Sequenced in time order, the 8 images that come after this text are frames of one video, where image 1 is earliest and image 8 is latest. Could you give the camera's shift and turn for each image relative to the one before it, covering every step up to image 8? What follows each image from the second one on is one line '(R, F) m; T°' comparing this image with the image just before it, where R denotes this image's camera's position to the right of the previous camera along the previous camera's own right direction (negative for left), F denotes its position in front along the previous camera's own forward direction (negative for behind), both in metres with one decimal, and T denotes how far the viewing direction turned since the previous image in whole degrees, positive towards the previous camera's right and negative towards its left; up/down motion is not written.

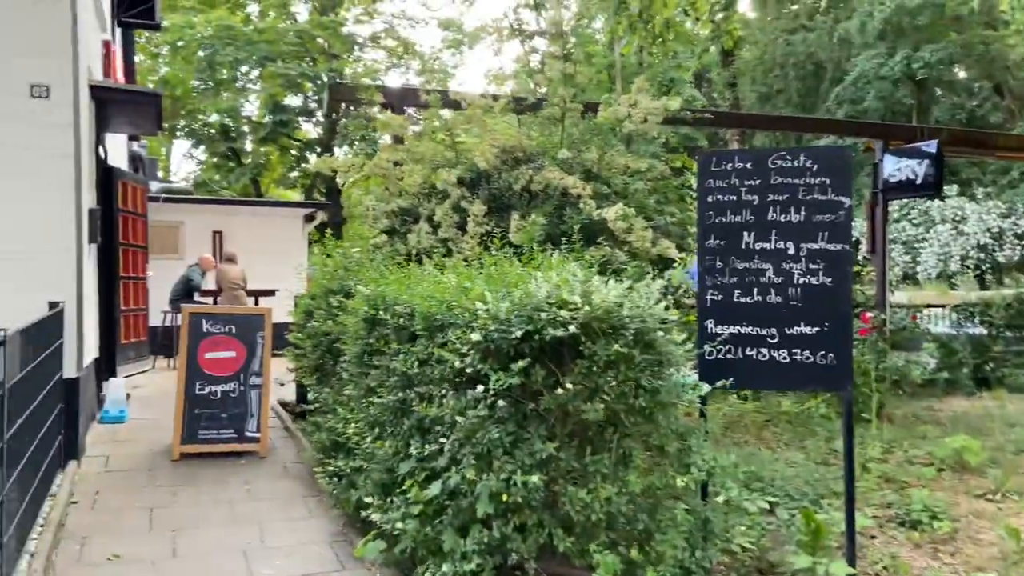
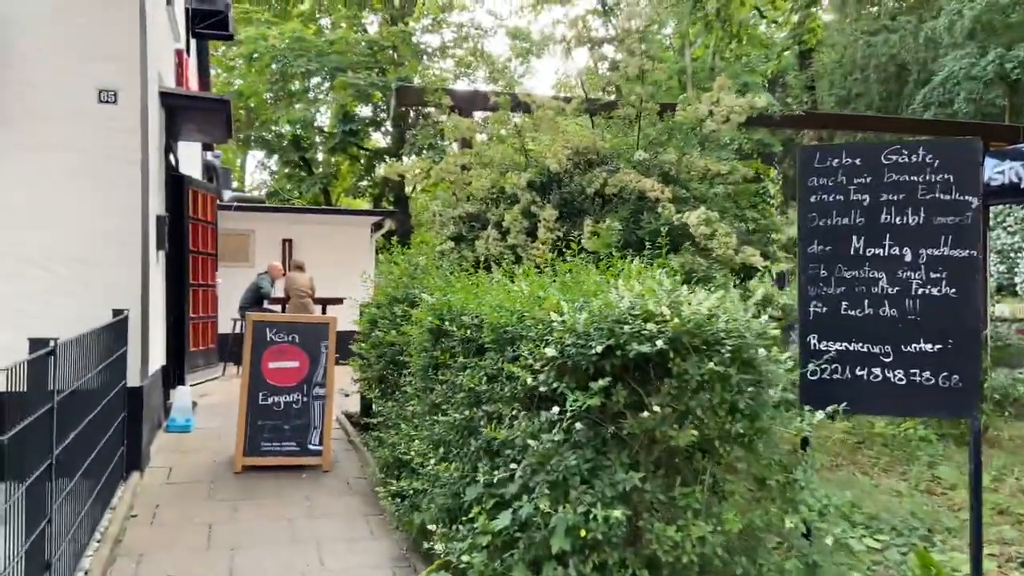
(-0.1, +0.4) m; -5°
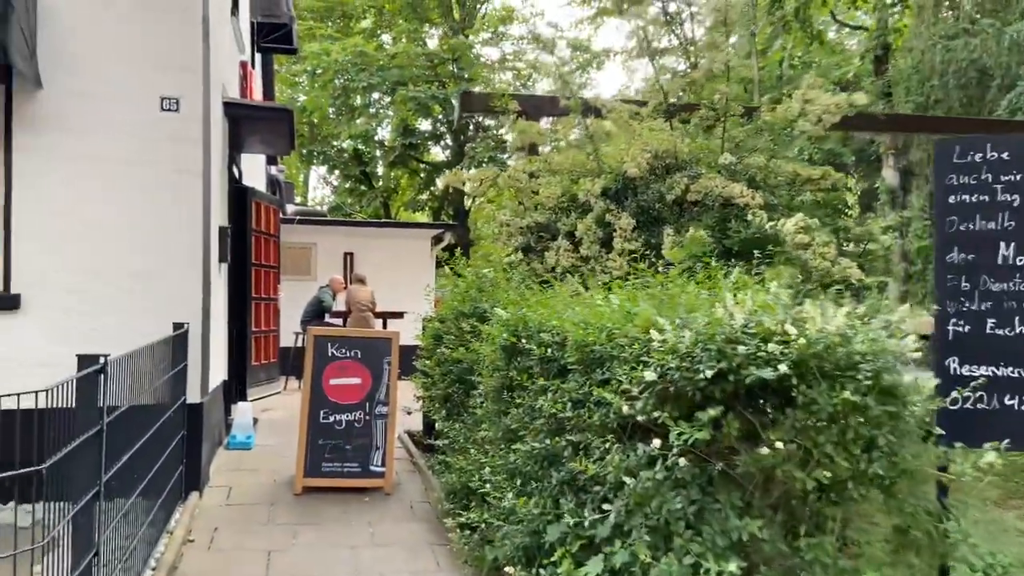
(-0.2, +0.5) m; -4°
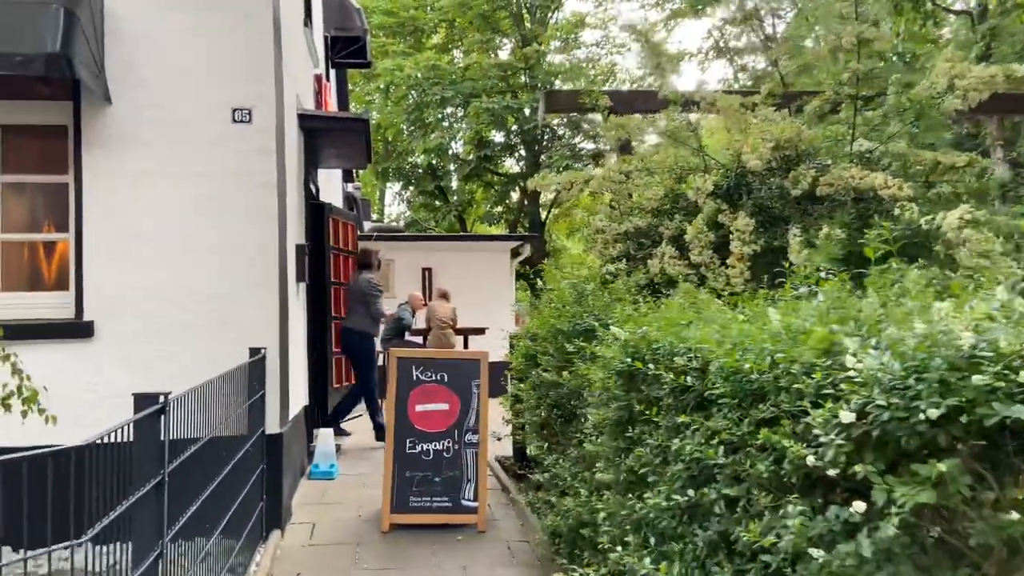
(-0.2, +0.7) m; -5°
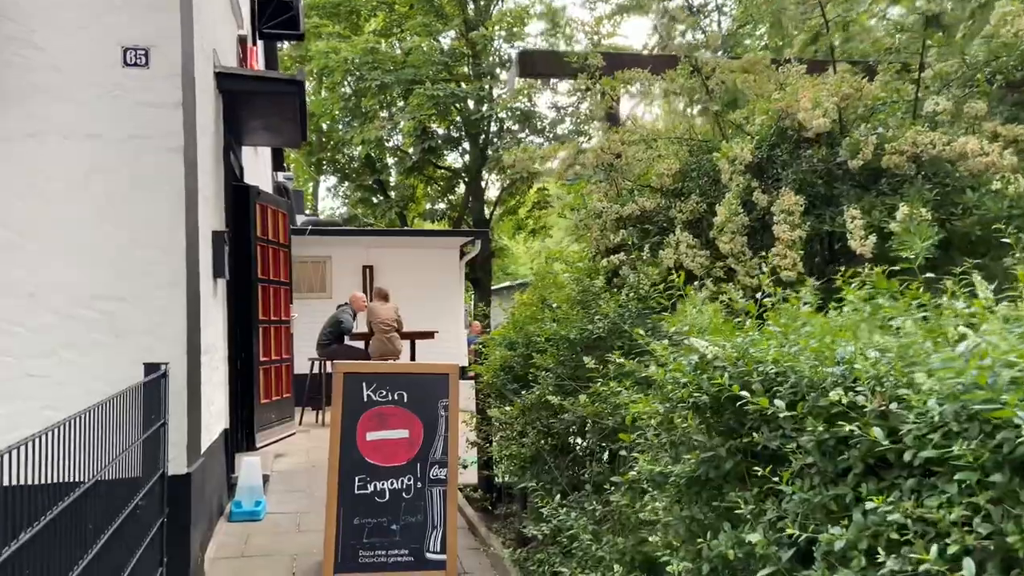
(-0.3, +1.5) m; +5°
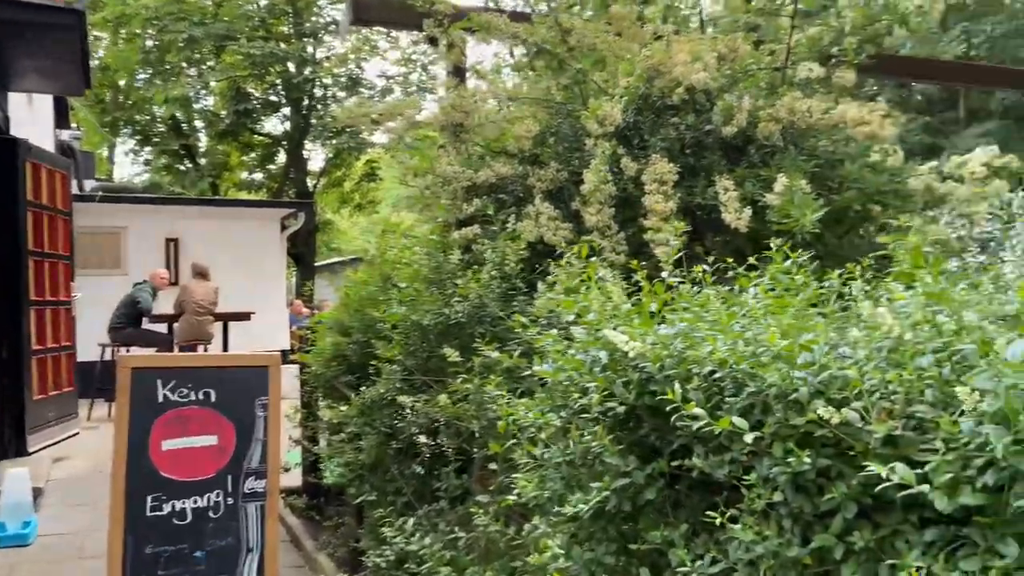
(-0.1, +0.8) m; +13°
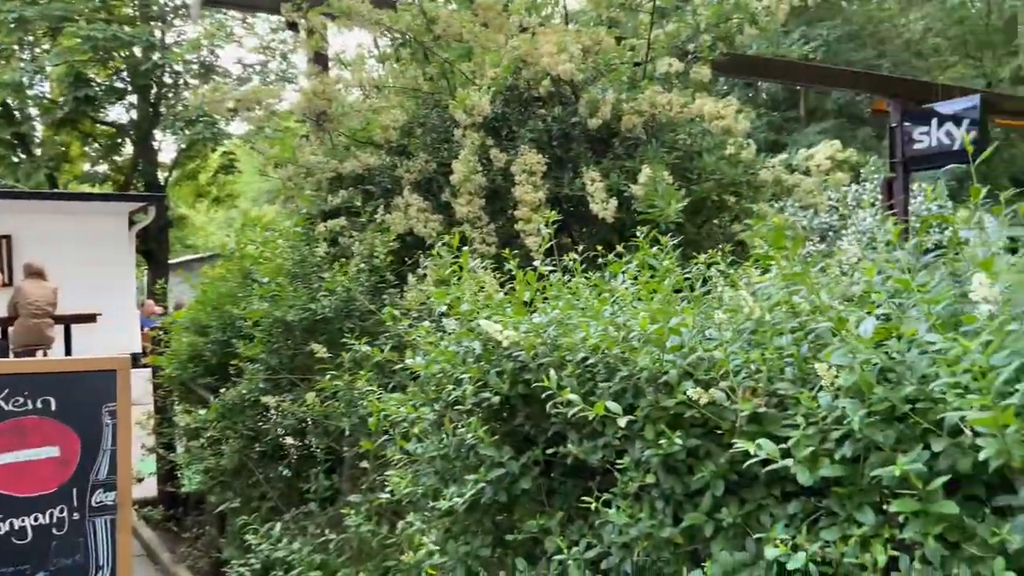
(0.0, +0.1) m; +9°
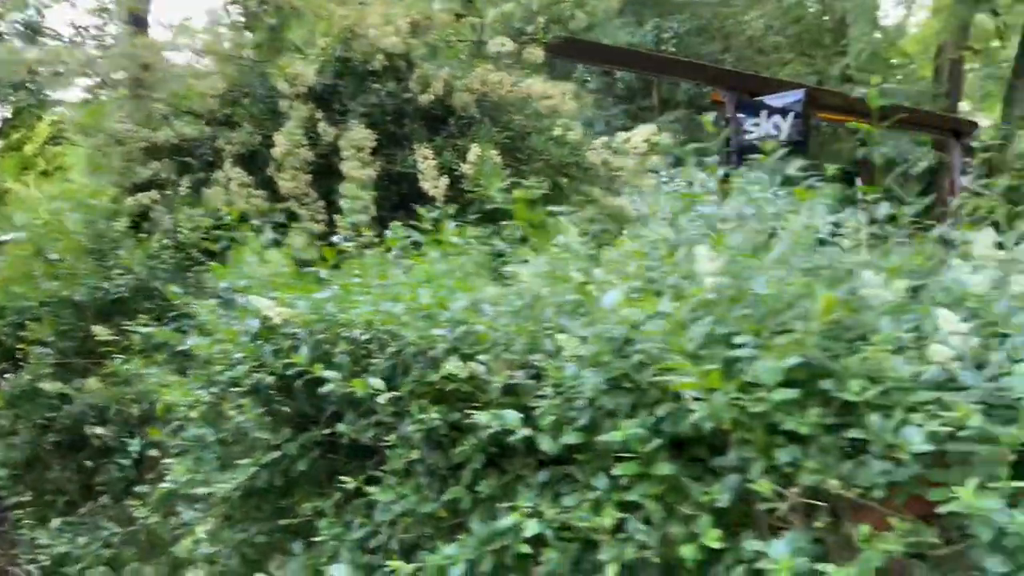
(+0.2, 0.0) m; +9°
